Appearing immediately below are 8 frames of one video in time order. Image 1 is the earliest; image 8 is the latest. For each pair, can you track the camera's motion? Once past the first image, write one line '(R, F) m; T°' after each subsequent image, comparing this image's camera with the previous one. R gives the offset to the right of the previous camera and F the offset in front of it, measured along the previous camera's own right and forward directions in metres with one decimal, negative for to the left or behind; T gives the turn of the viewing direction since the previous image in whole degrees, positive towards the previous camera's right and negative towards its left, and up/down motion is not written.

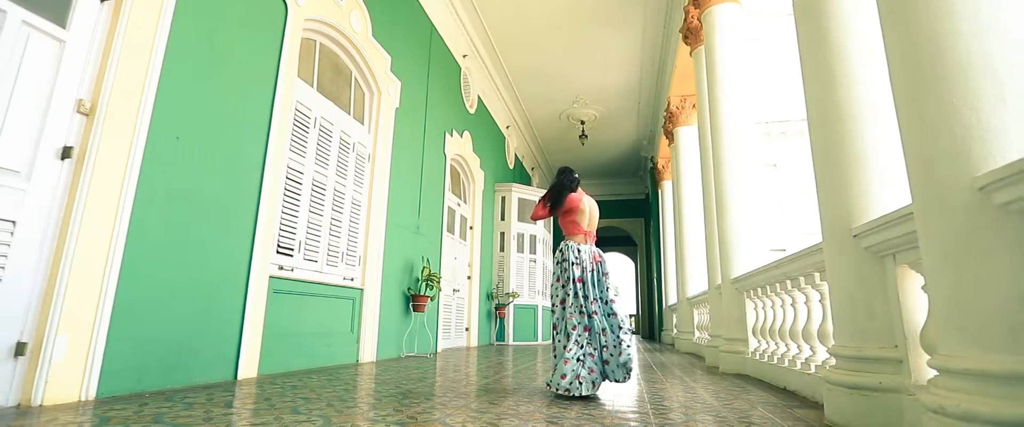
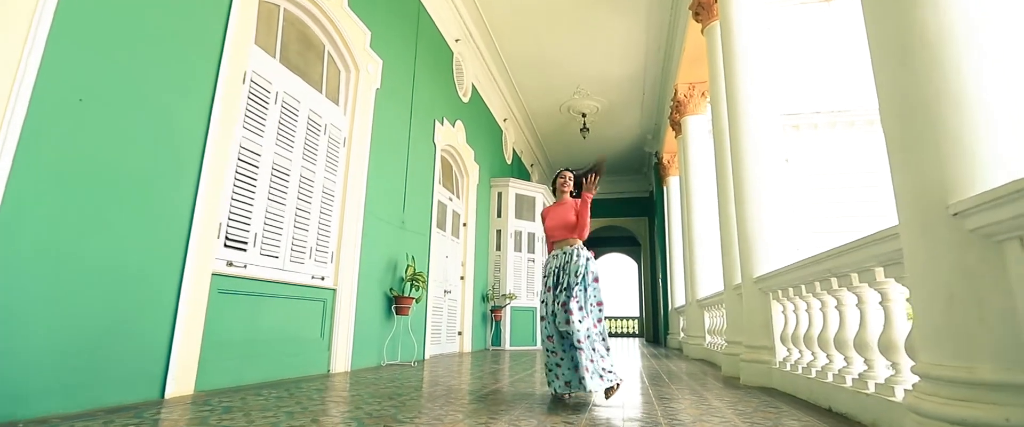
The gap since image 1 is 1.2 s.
(+0.1, +0.5) m; 0°
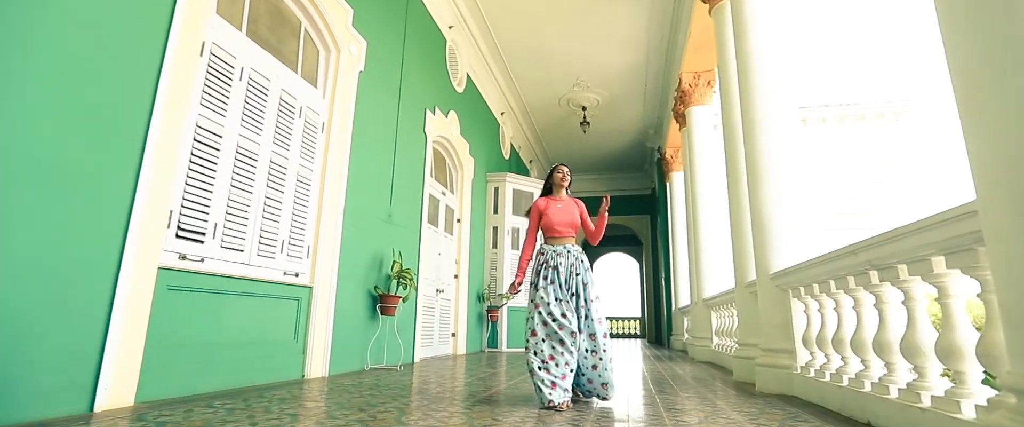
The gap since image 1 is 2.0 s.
(+0.1, +0.4) m; 0°
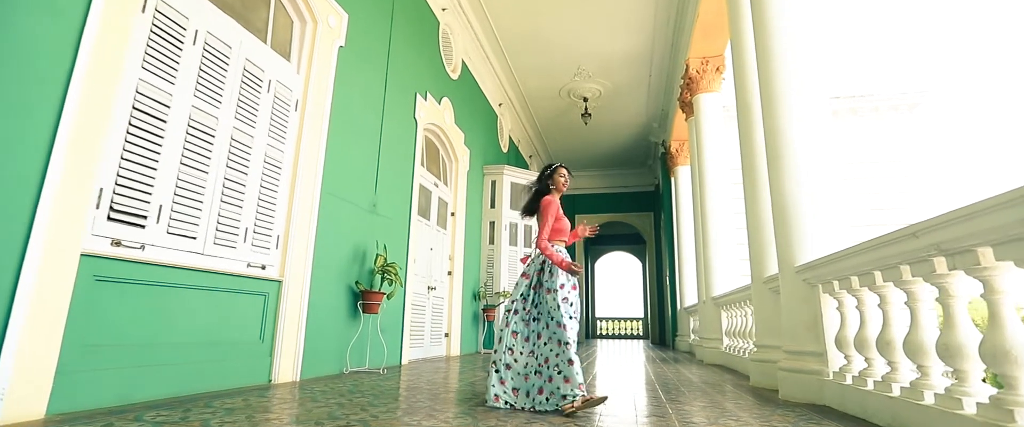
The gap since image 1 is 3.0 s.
(+0.1, +0.4) m; 0°
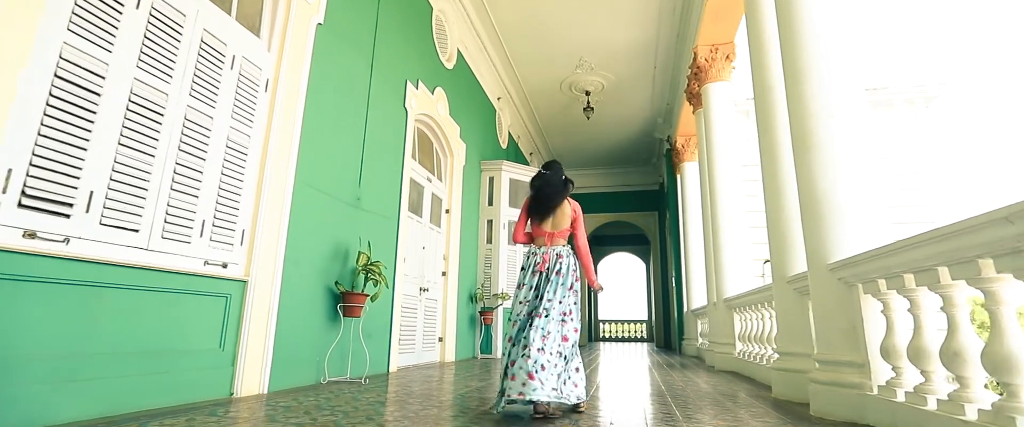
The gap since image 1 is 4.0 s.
(+0.1, +0.4) m; 0°
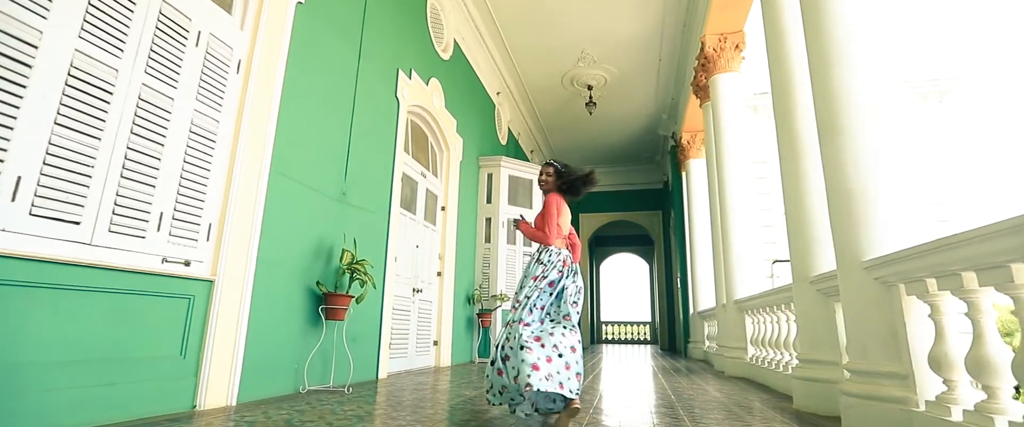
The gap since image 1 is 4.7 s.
(0.0, +0.3) m; 0°
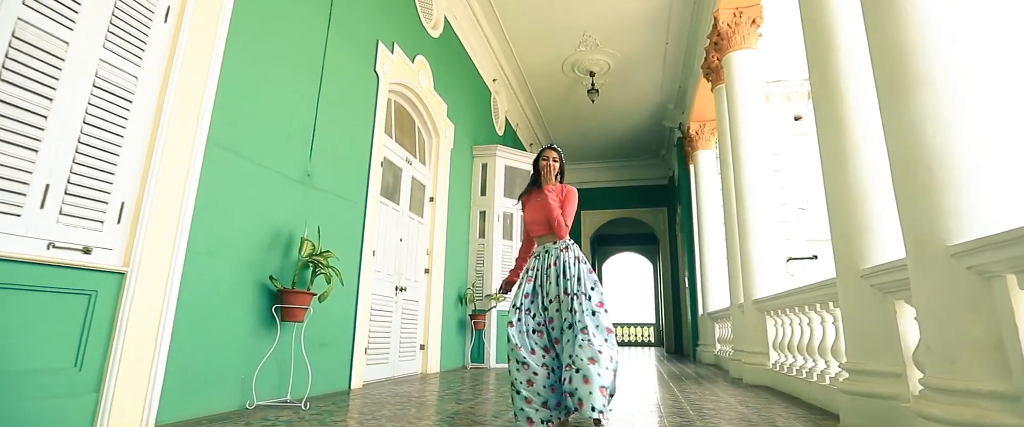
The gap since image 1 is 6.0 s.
(+0.1, +0.5) m; 0°
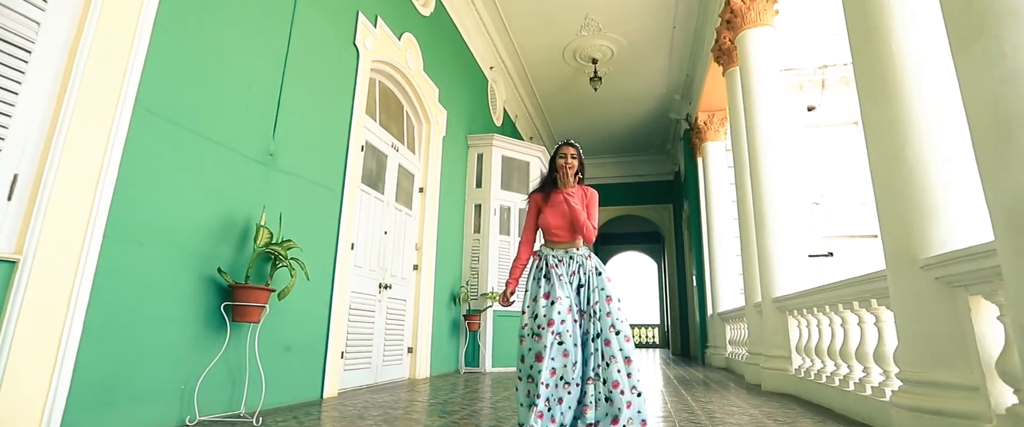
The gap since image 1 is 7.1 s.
(+0.1, +0.4) m; 0°
